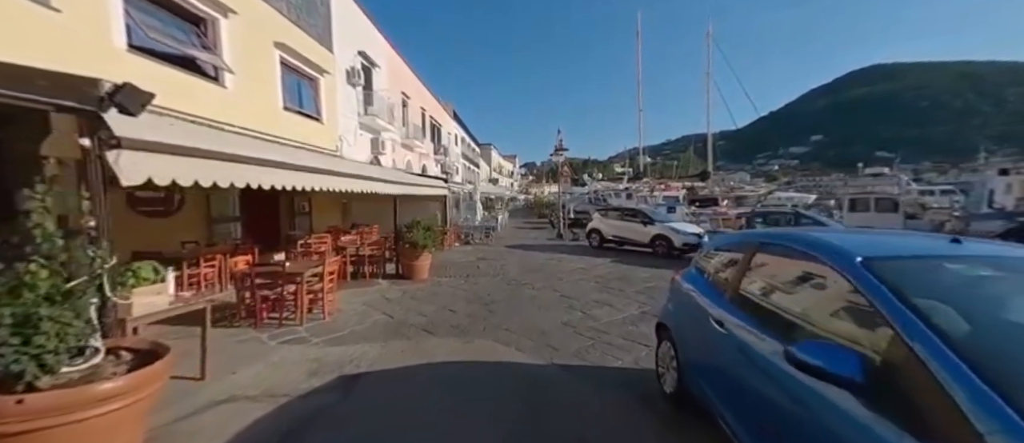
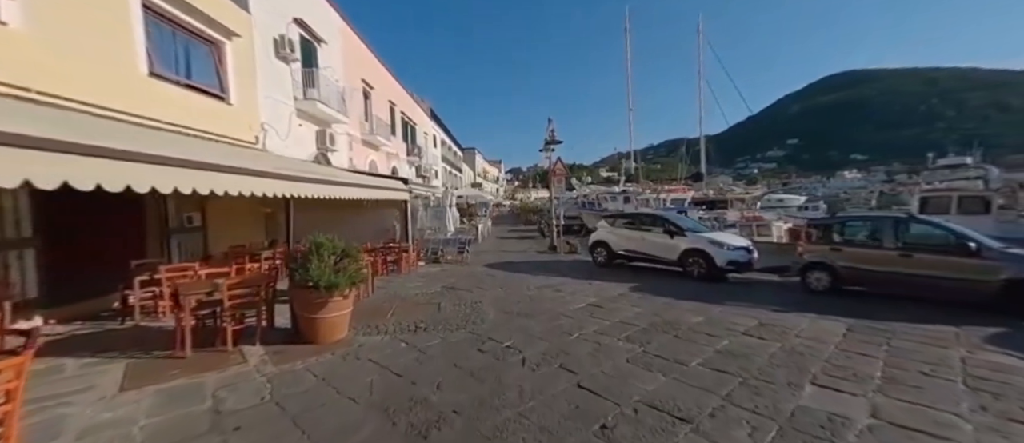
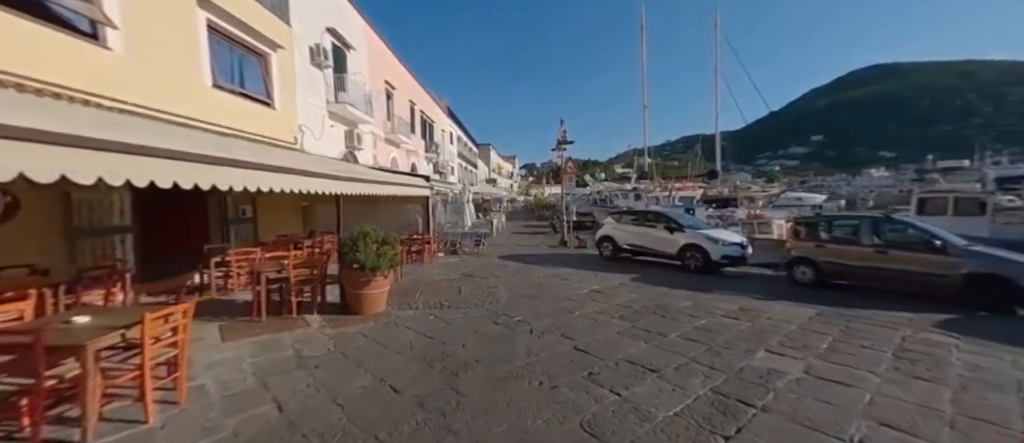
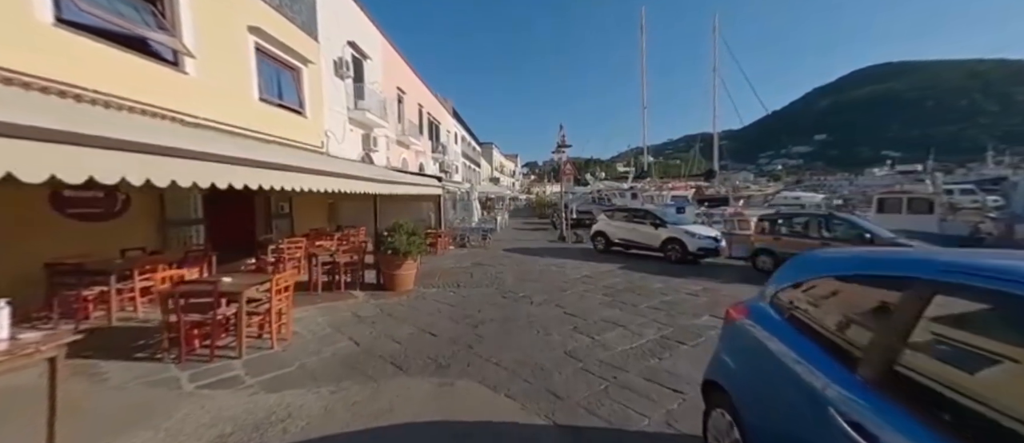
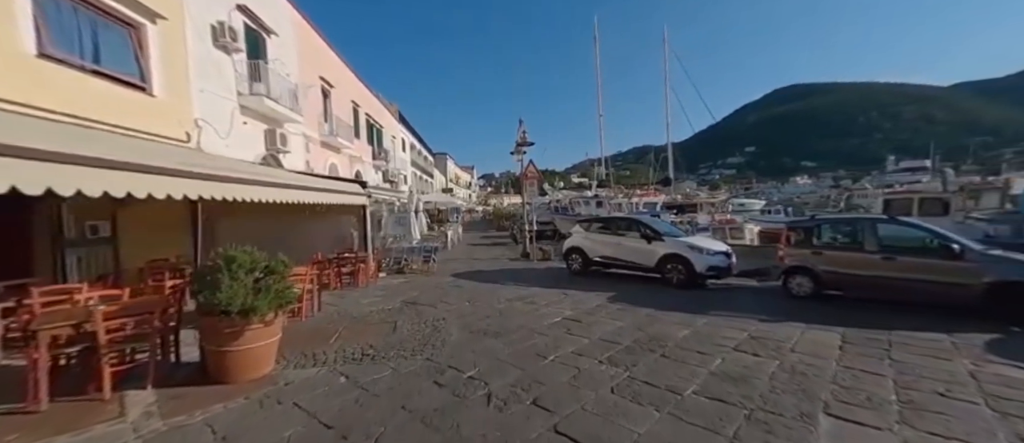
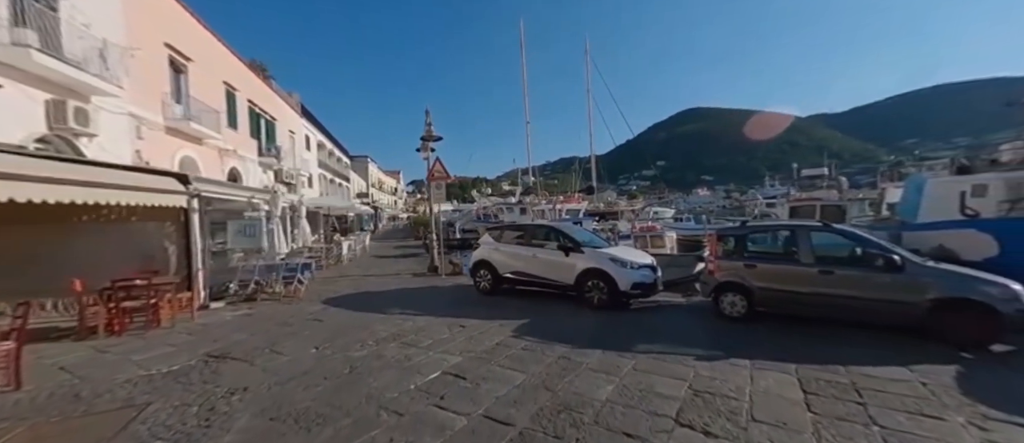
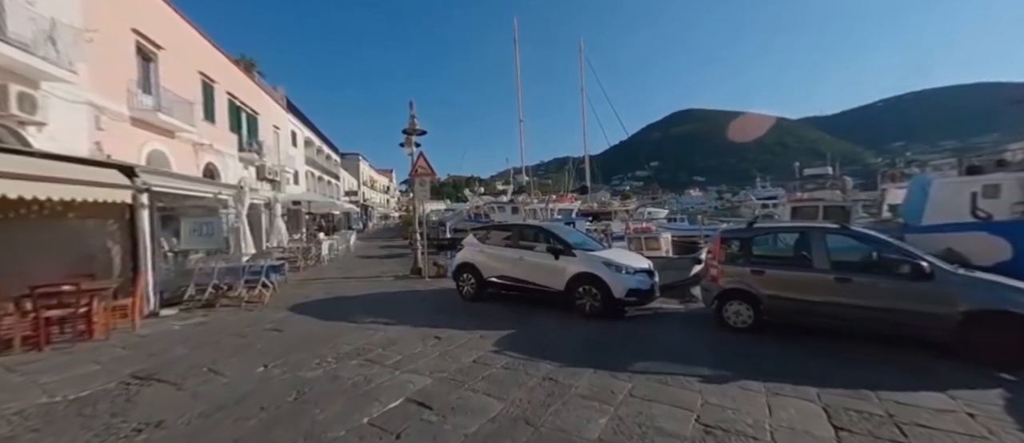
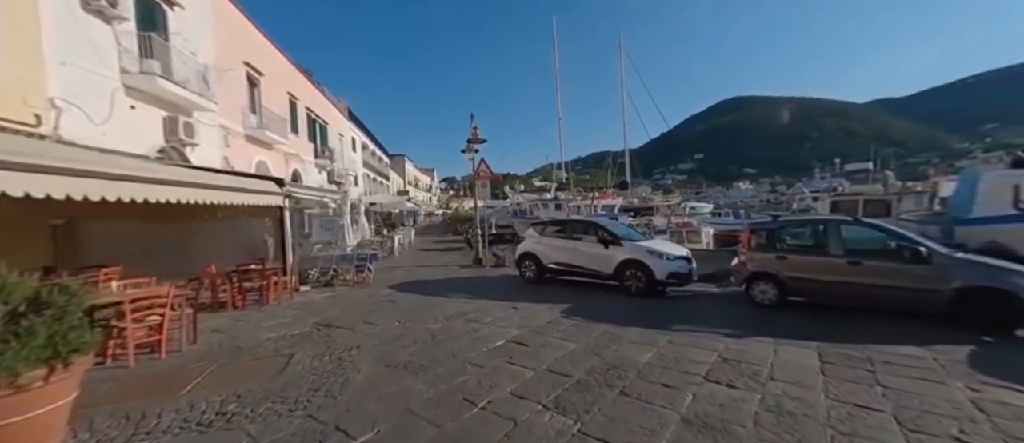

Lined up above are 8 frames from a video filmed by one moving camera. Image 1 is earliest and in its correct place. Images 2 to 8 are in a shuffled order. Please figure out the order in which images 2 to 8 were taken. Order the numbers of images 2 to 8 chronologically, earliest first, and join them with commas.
4, 3, 2, 5, 8, 6, 7
